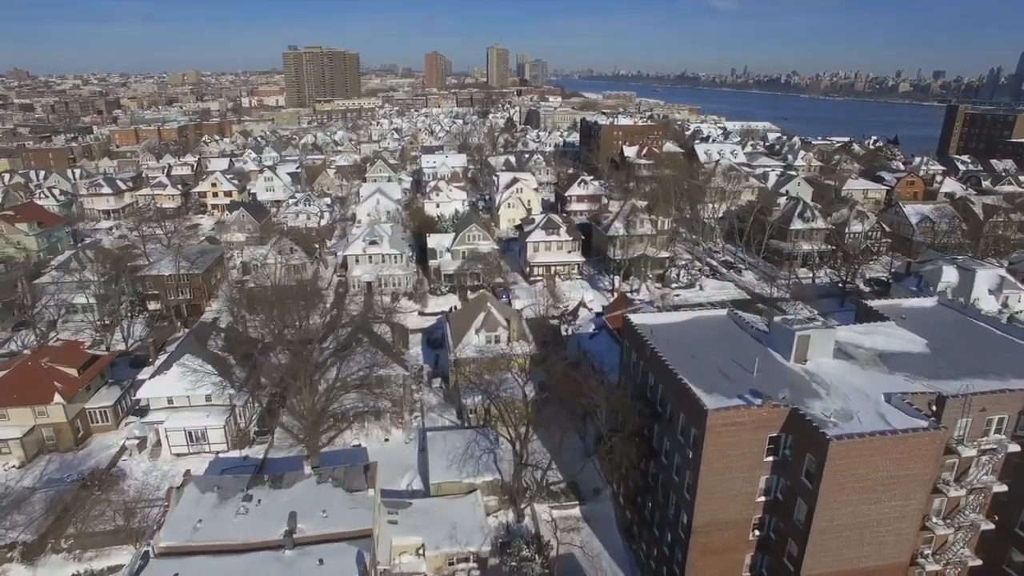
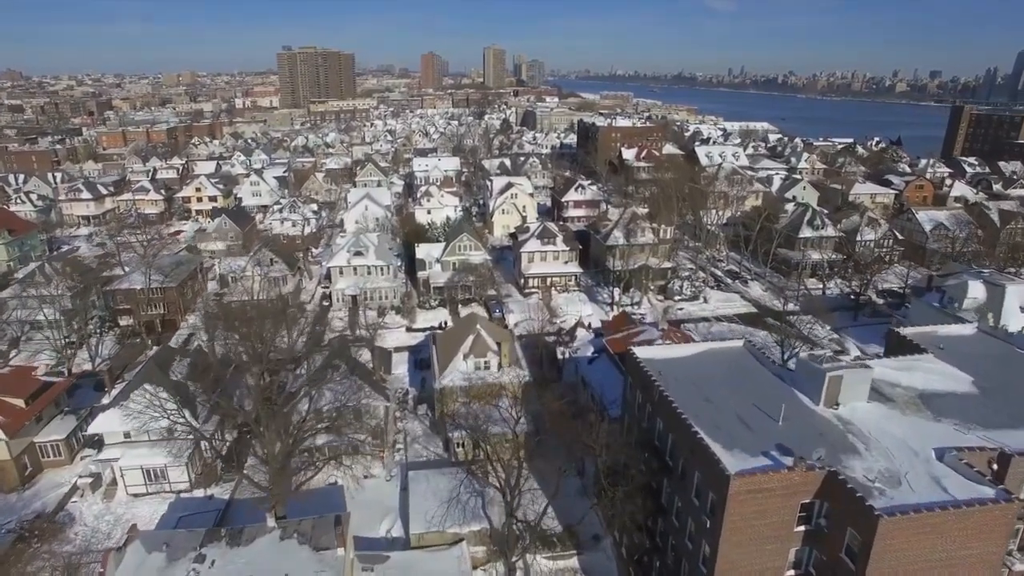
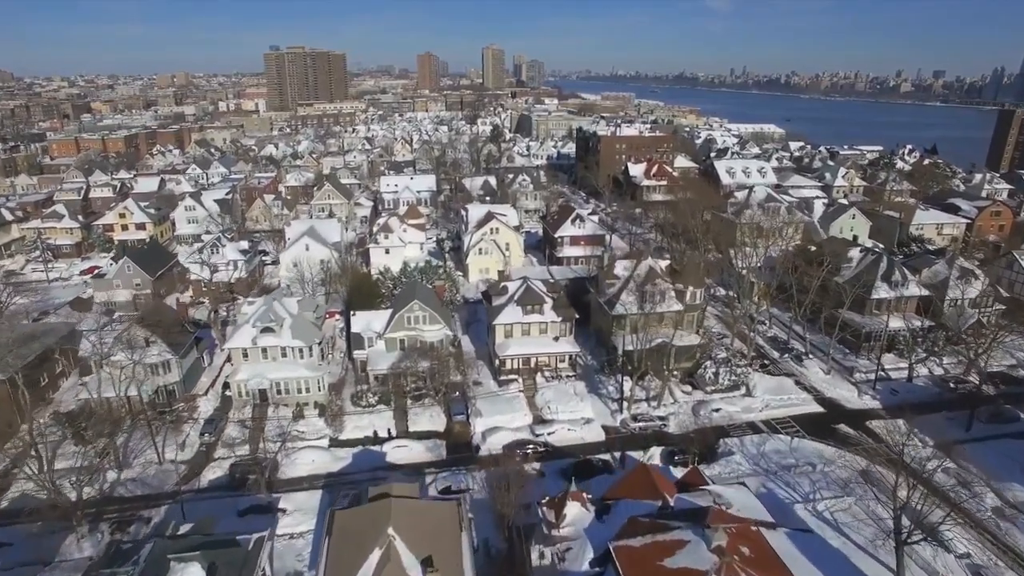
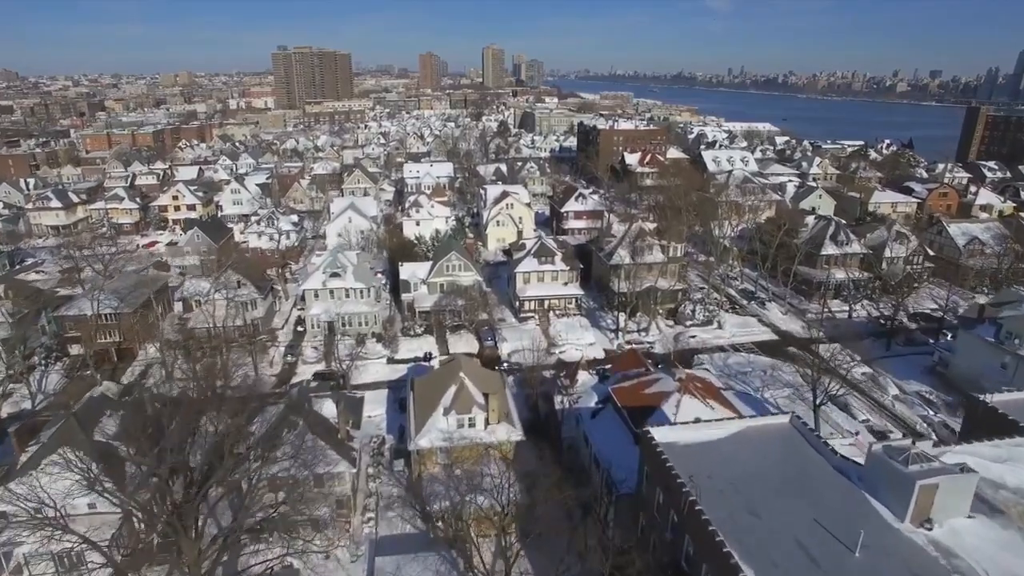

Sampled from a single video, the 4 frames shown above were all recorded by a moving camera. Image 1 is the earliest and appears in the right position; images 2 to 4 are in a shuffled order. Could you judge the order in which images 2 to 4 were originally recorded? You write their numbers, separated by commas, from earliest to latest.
2, 4, 3
